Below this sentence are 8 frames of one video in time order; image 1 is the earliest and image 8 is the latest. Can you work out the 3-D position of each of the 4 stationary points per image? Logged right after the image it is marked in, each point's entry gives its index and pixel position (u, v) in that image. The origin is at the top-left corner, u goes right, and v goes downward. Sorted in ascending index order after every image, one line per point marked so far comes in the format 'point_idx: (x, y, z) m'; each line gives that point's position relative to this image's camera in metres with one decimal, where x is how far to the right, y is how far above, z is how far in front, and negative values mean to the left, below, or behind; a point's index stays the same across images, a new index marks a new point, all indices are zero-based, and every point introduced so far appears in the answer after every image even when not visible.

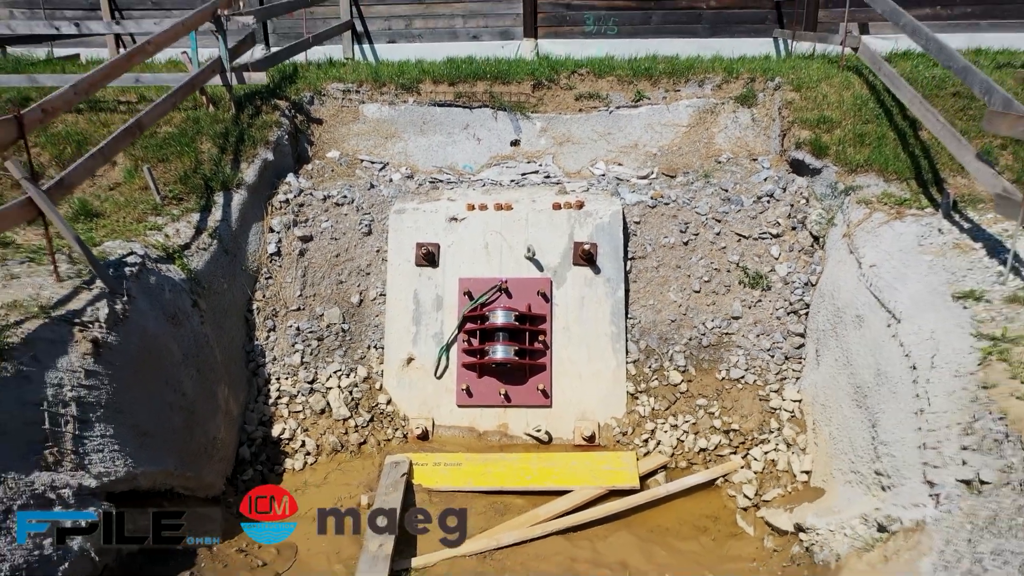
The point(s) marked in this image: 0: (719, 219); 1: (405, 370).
0: (+1.0, +0.3, +4.6) m
1: (-0.5, -0.4, +4.5) m
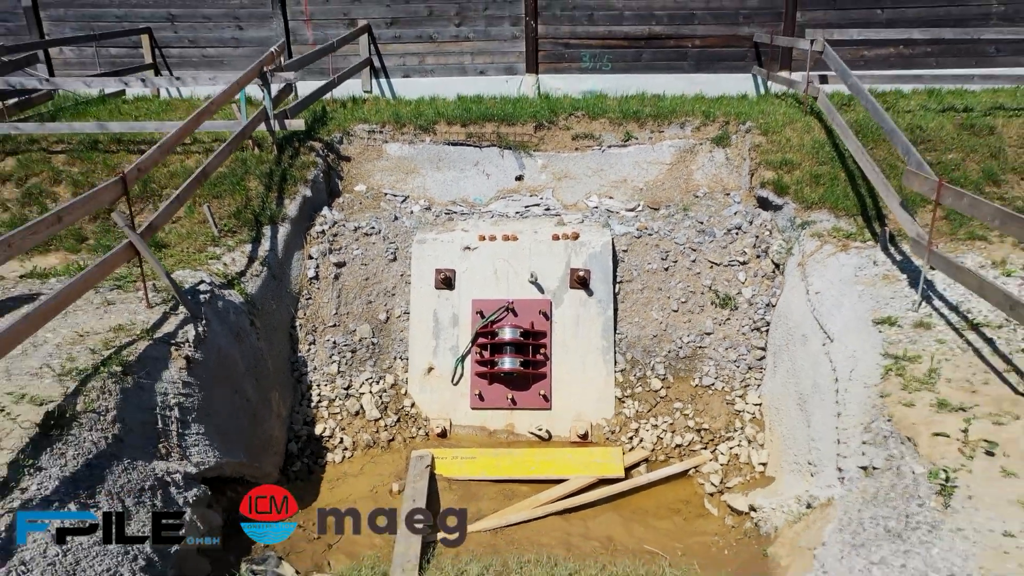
0: (+1.0, +0.2, +5.4) m
1: (-0.5, -0.5, +5.3) m
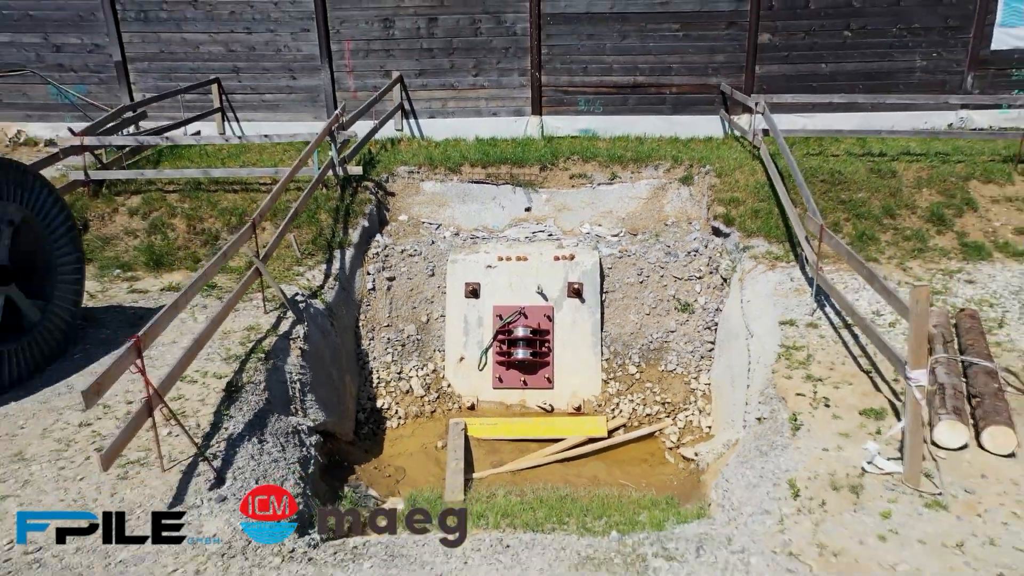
0: (+1.1, +0.2, +7.1) m
1: (-0.4, -0.5, +6.9) m
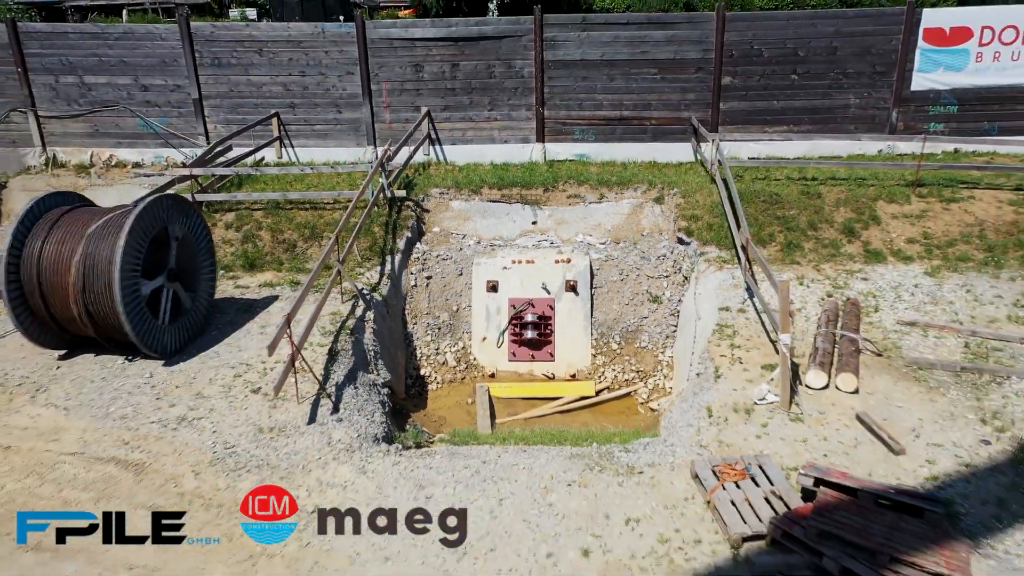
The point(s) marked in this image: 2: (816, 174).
0: (+1.2, +0.2, +9.2) m
1: (-0.3, -0.5, +9.0) m
2: (+3.1, +1.2, +10.2) m
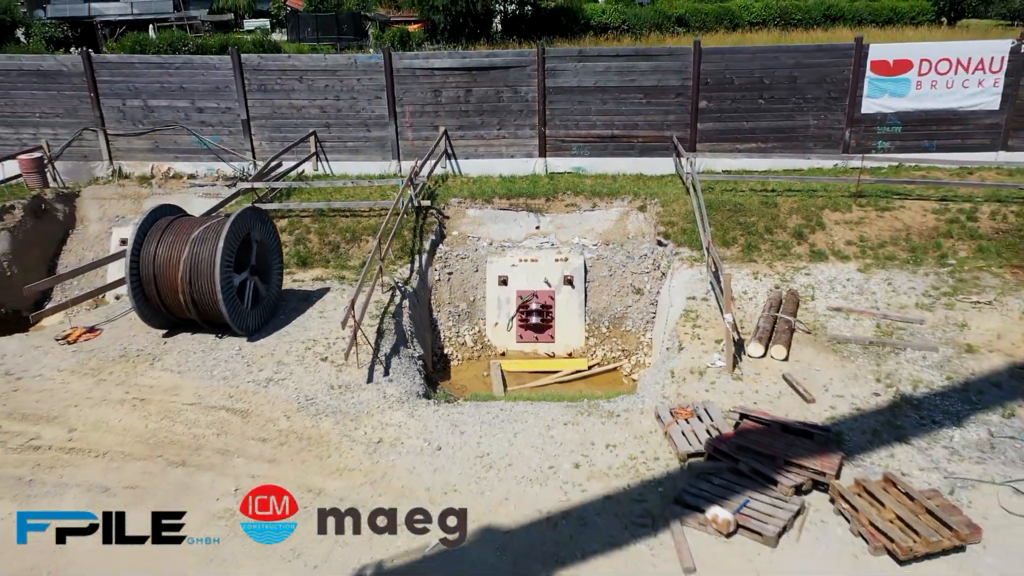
0: (+1.3, +0.3, +11.0) m
1: (-0.2, -0.4, +10.9) m
2: (+3.2, +1.3, +12.0) m
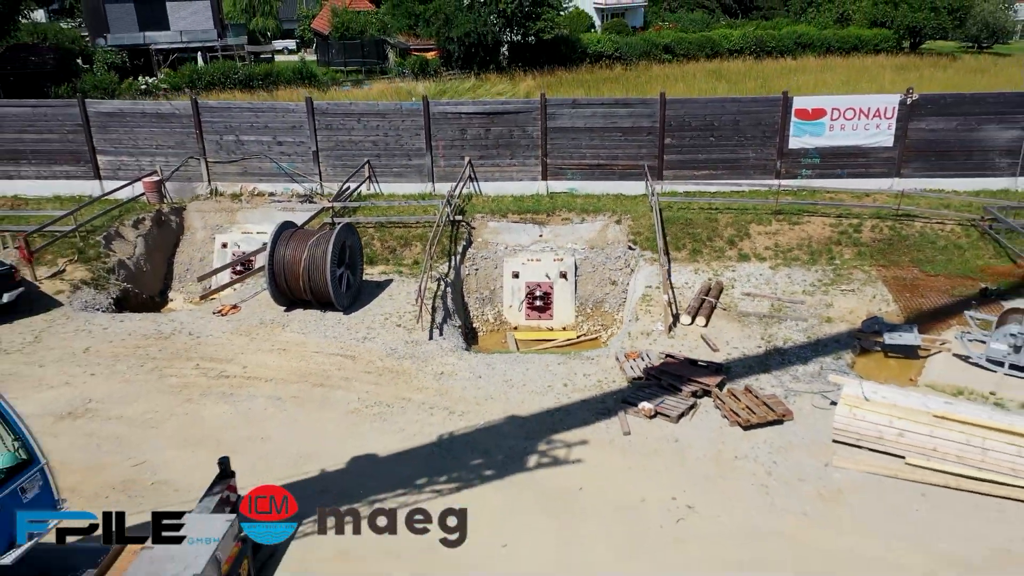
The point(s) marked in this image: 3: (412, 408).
0: (+1.4, +0.4, +15.1) m
1: (0.0, -0.3, +14.9) m
2: (+3.4, +1.4, +16.1) m
3: (-1.0, -1.2, +10.2) m
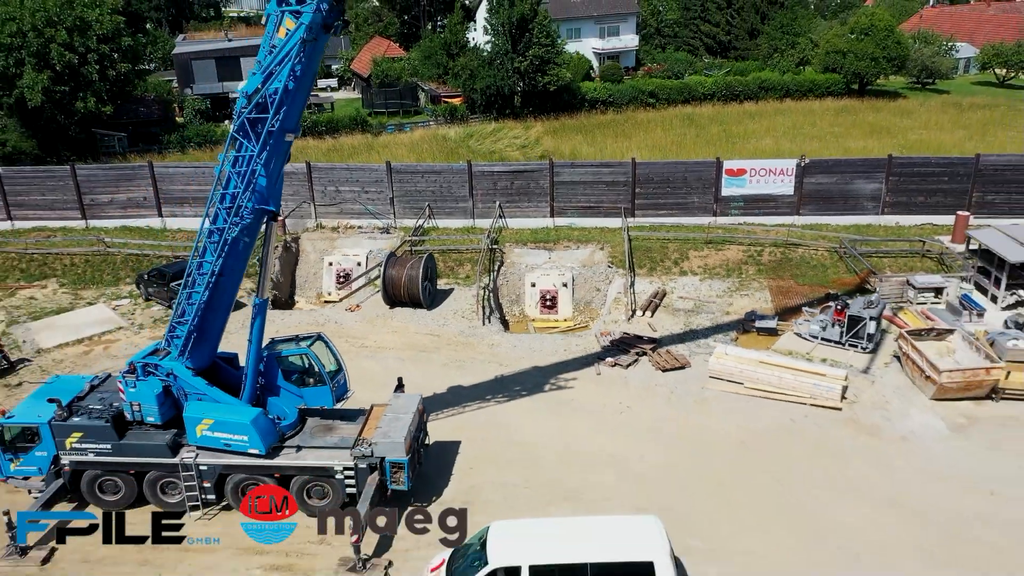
0: (+1.8, +0.2, +22.6) m
1: (+0.4, -0.5, +22.5) m
2: (+3.8, +1.2, +23.7) m
3: (-0.6, -1.3, +17.8) m
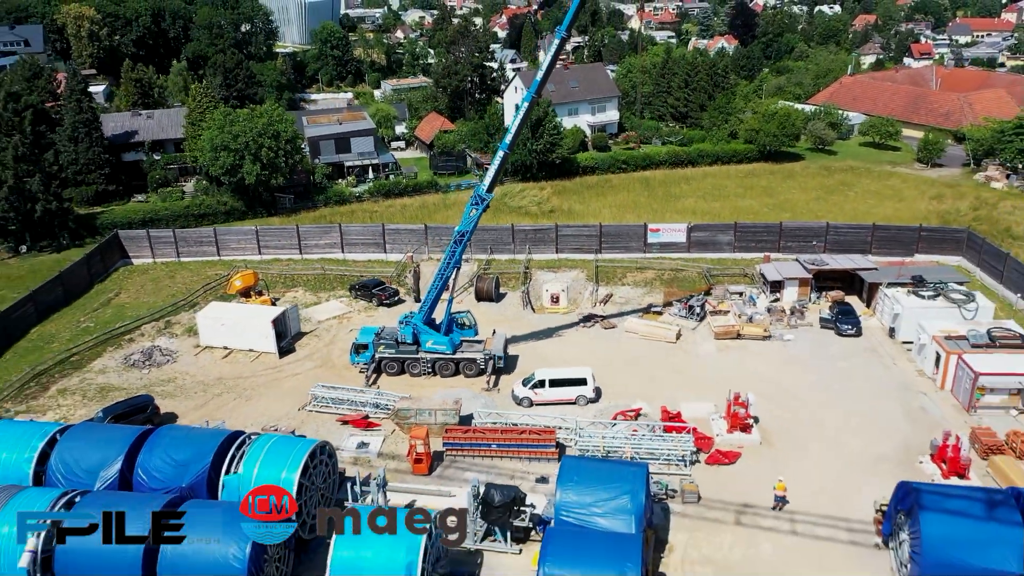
0: (+2.9, +0.1, +43.9) m
1: (+1.5, -0.6, +43.8) m
2: (+4.9, +1.1, +44.9) m
3: (+0.4, -1.5, +39.1) m
